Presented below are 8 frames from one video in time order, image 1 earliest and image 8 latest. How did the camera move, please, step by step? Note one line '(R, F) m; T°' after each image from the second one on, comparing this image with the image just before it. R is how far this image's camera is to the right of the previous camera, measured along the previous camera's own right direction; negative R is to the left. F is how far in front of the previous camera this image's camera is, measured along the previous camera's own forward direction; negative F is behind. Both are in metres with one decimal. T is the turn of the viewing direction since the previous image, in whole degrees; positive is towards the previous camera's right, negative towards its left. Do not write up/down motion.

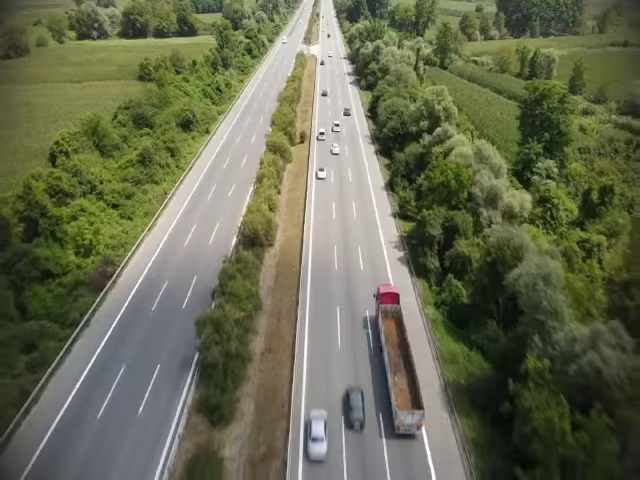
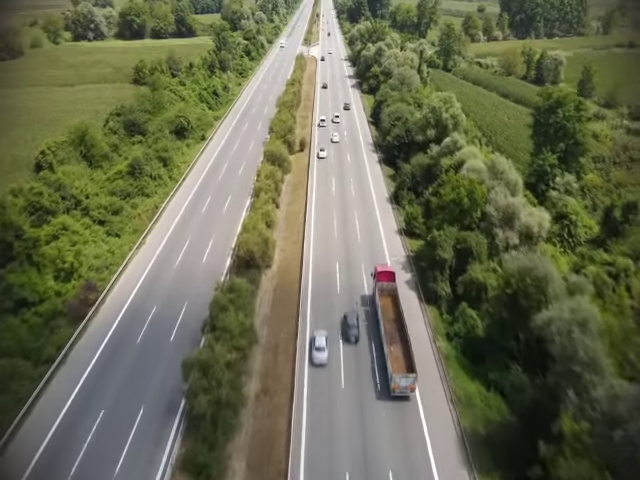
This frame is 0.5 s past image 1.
(-0.1, +3.1) m; 0°
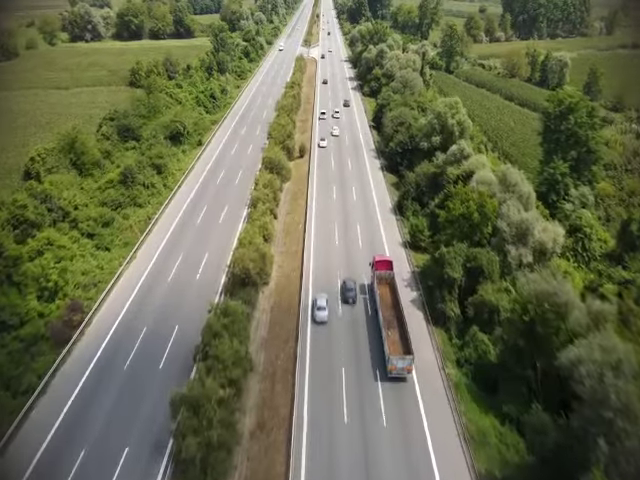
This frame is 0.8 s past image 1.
(0.0, +2.2) m; 0°
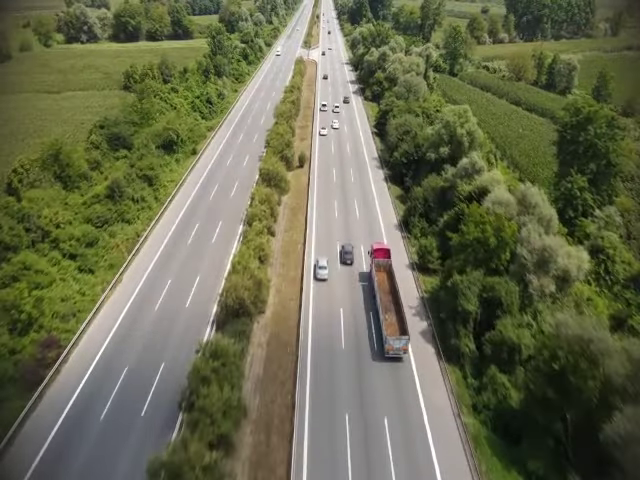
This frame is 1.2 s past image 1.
(0.0, +3.1) m; 0°
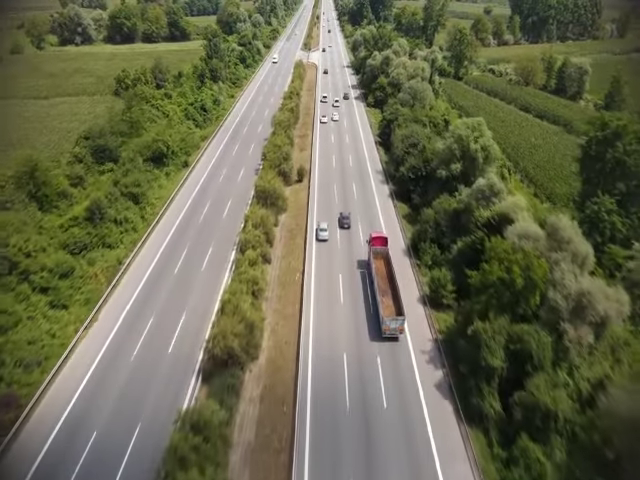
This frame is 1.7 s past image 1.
(0.0, +4.1) m; 0°
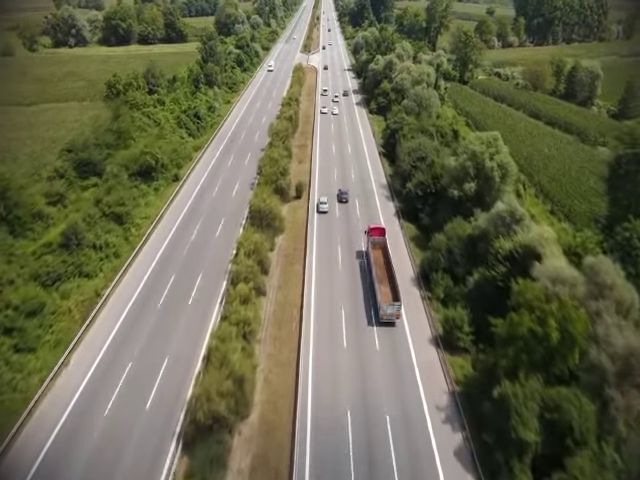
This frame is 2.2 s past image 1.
(0.0, +4.0) m; 0°
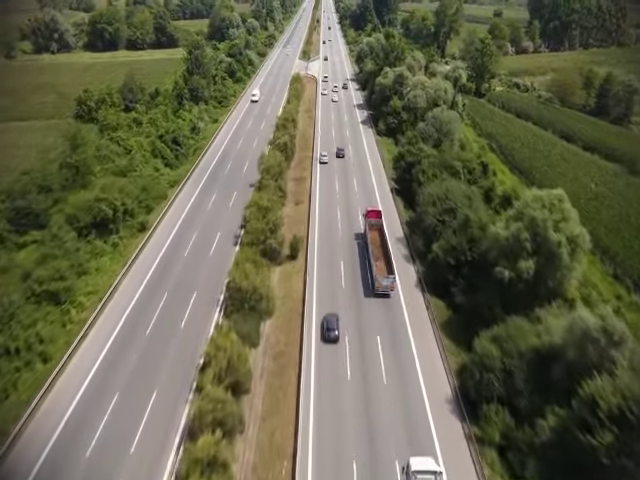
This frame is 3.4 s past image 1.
(0.0, +10.7) m; 0°
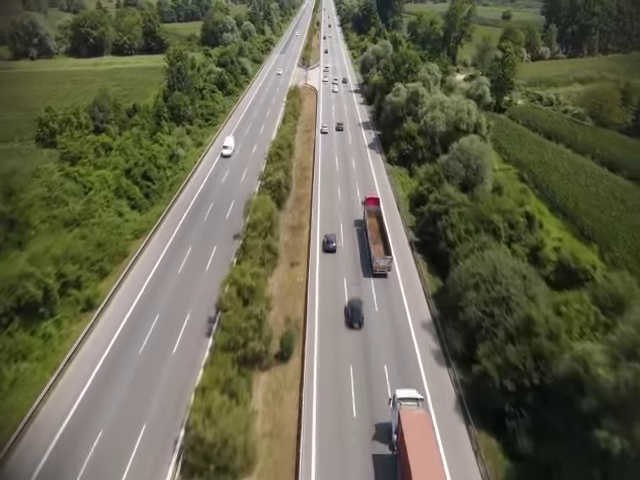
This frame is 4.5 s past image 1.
(-0.1, +10.6) m; 0°
